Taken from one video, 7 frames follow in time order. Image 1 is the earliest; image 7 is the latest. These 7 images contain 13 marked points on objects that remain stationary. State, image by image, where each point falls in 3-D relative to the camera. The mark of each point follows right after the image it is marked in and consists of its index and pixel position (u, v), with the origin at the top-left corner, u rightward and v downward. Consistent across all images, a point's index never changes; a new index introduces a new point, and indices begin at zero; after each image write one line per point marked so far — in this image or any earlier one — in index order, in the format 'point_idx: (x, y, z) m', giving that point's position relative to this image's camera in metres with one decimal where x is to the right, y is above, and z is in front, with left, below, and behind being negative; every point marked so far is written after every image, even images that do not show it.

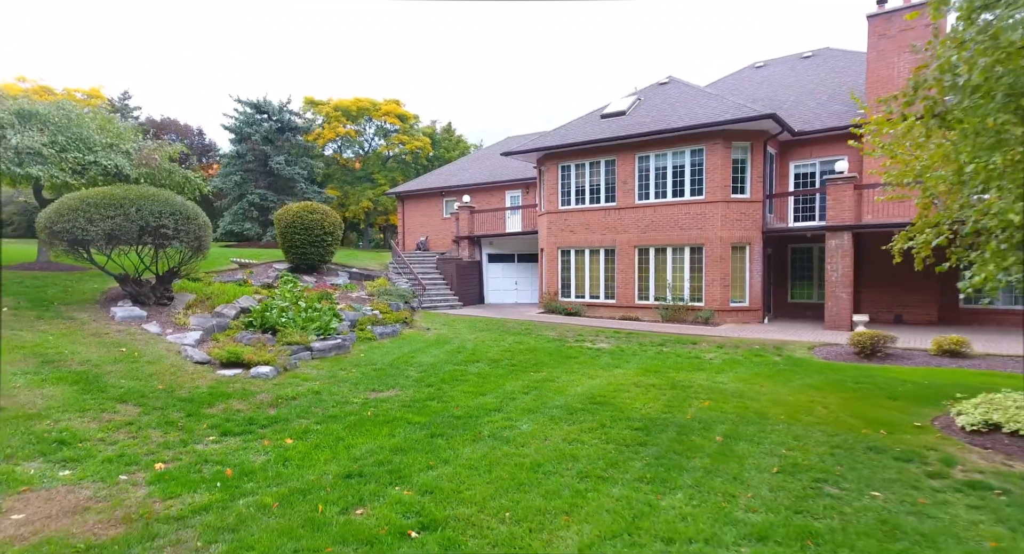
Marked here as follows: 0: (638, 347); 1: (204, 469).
0: (+2.6, -1.3, +11.2) m
1: (-2.8, -1.7, +5.0) m
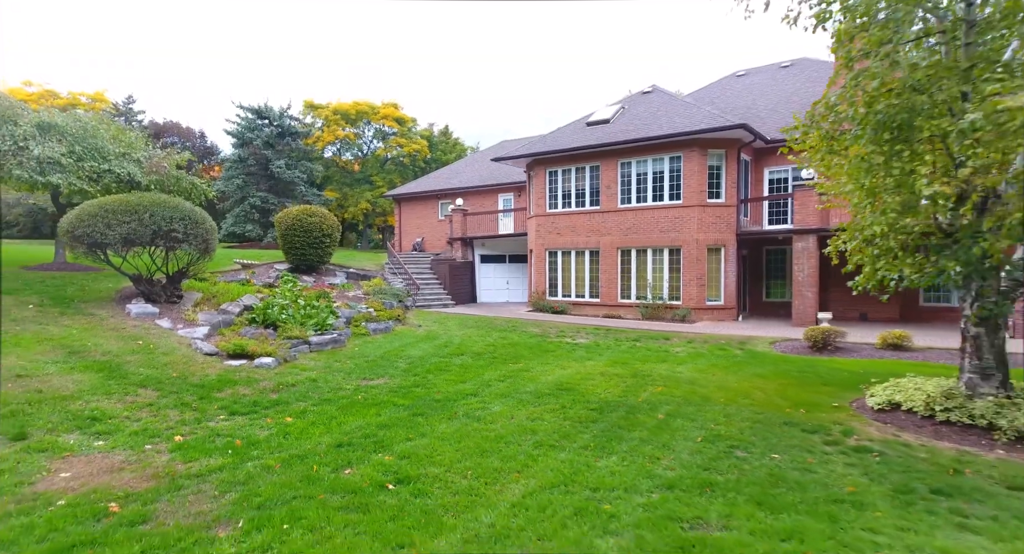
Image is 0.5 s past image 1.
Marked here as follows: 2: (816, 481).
0: (+2.2, -1.3, +12.1) m
1: (-3.1, -1.7, +5.9) m
2: (+2.5, -1.6, +4.6) m
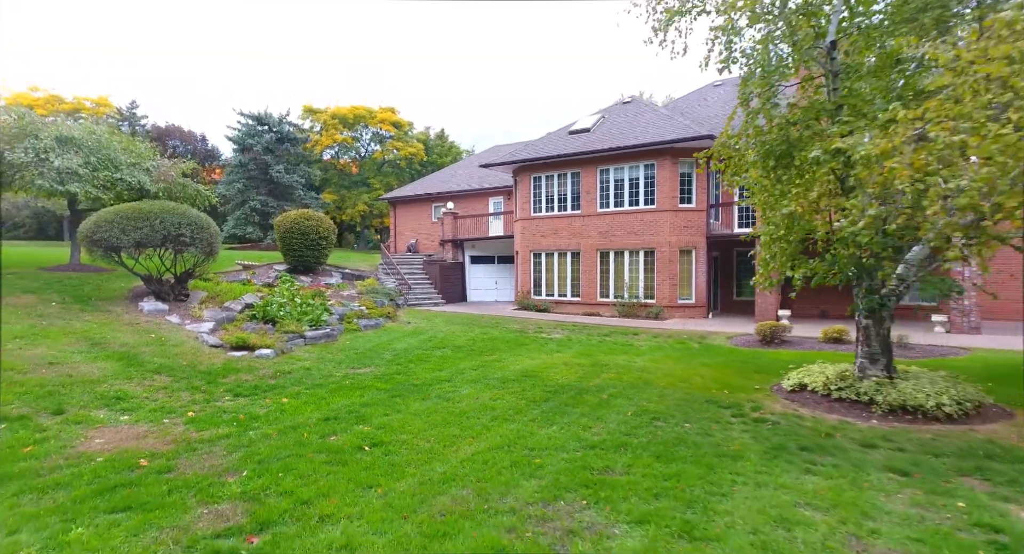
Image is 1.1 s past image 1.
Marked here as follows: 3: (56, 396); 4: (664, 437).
0: (+1.7, -1.3, +13.1) m
1: (-3.6, -1.7, +7.0) m
2: (+2.0, -1.6, +5.7) m
3: (-5.6, -1.5, +7.0) m
4: (+1.6, -1.6, +5.8) m
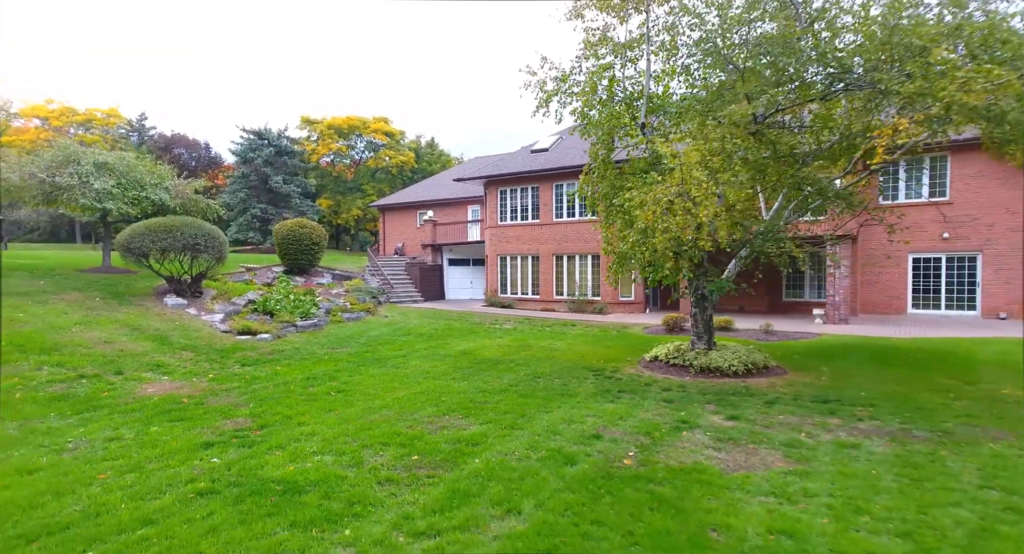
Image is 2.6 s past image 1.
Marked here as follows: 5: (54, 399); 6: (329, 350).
0: (+0.5, -1.4, +15.9) m
1: (-4.8, -1.7, +9.7) m
2: (+0.8, -1.7, +8.5) m
3: (-6.9, -1.5, +9.8) m
4: (+0.4, -1.7, +8.6) m
5: (-6.4, -1.7, +7.8) m
6: (-3.9, -1.5, +11.9) m
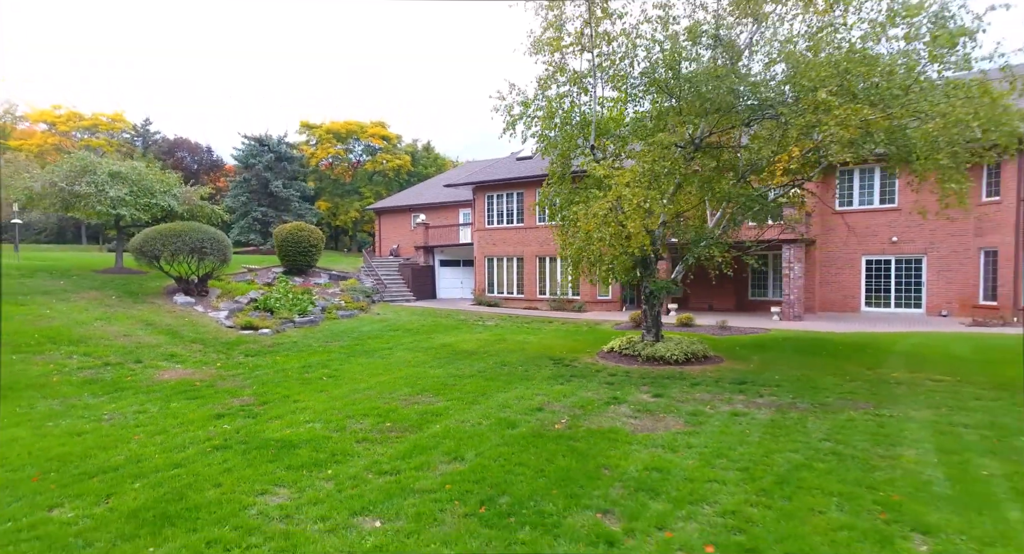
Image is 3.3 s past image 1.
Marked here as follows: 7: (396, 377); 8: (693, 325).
0: (-0.1, -1.4, +17.2) m
1: (-5.4, -1.7, +11.0) m
2: (+0.2, -1.7, +9.8) m
3: (-7.4, -1.5, +11.1) m
4: (-0.2, -1.7, +9.9) m
5: (-6.9, -1.7, +9.2) m
6: (-4.4, -1.5, +13.2) m
7: (-2.0, -1.7, +9.6) m
8: (+4.8, -1.3, +14.8) m
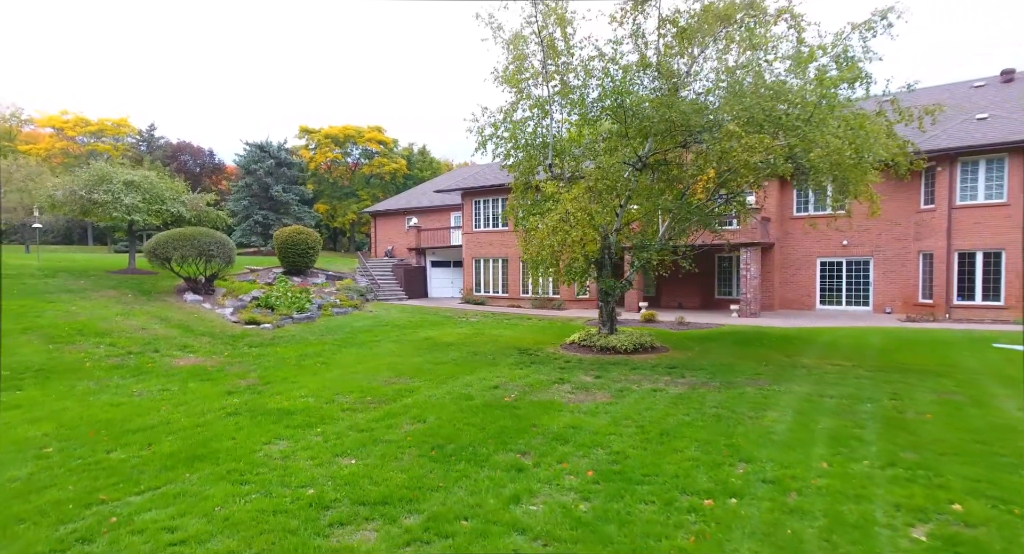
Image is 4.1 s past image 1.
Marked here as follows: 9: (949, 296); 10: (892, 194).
0: (-0.7, -1.4, +18.7) m
1: (-6.0, -1.7, +12.5) m
2: (-0.4, -1.7, +11.3) m
3: (-8.0, -1.5, +12.6) m
4: (-0.8, -1.7, +11.4) m
5: (-7.5, -1.7, +10.6) m
6: (-5.1, -1.6, +14.7) m
7: (-2.6, -1.7, +11.1) m
8: (+4.2, -1.3, +16.3) m
9: (+12.5, -0.5, +16.1) m
10: (+11.8, +2.6, +17.5) m
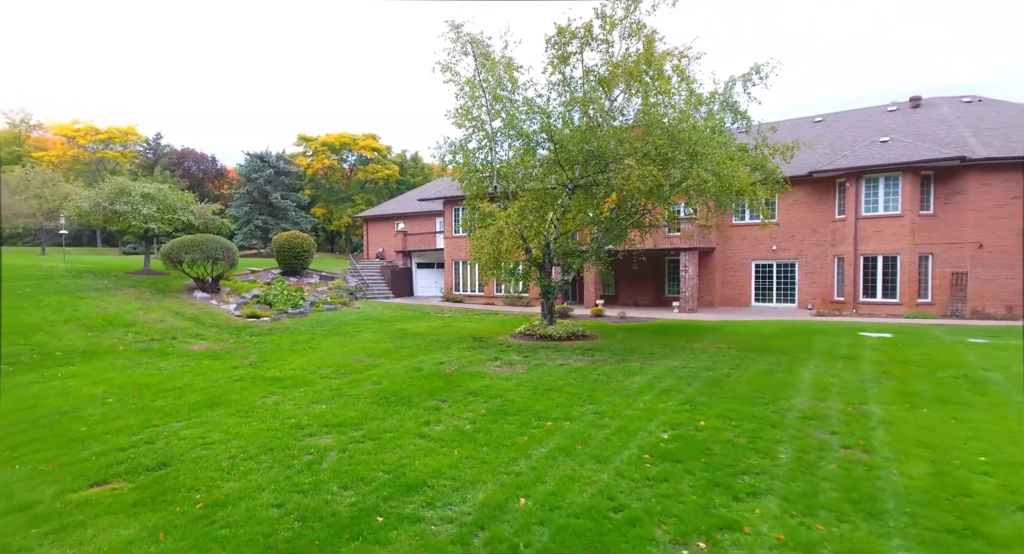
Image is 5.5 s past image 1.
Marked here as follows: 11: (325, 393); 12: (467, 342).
0: (-1.8, -1.4, +21.2) m
1: (-7.1, -1.7, +15.0) m
2: (-1.5, -1.7, +13.8) m
3: (-9.2, -1.5, +15.1) m
4: (-1.9, -1.7, +13.9) m
5: (-8.7, -1.7, +13.2) m
6: (-6.2, -1.6, +17.2) m
7: (-3.7, -1.7, +13.6) m
8: (+3.0, -1.3, +18.8) m
9: (+11.4, -0.6, +18.6) m
10: (+10.7, +2.6, +20.0) m
11: (-3.0, -1.9, +9.0) m
12: (-1.1, -1.7, +14.1) m
